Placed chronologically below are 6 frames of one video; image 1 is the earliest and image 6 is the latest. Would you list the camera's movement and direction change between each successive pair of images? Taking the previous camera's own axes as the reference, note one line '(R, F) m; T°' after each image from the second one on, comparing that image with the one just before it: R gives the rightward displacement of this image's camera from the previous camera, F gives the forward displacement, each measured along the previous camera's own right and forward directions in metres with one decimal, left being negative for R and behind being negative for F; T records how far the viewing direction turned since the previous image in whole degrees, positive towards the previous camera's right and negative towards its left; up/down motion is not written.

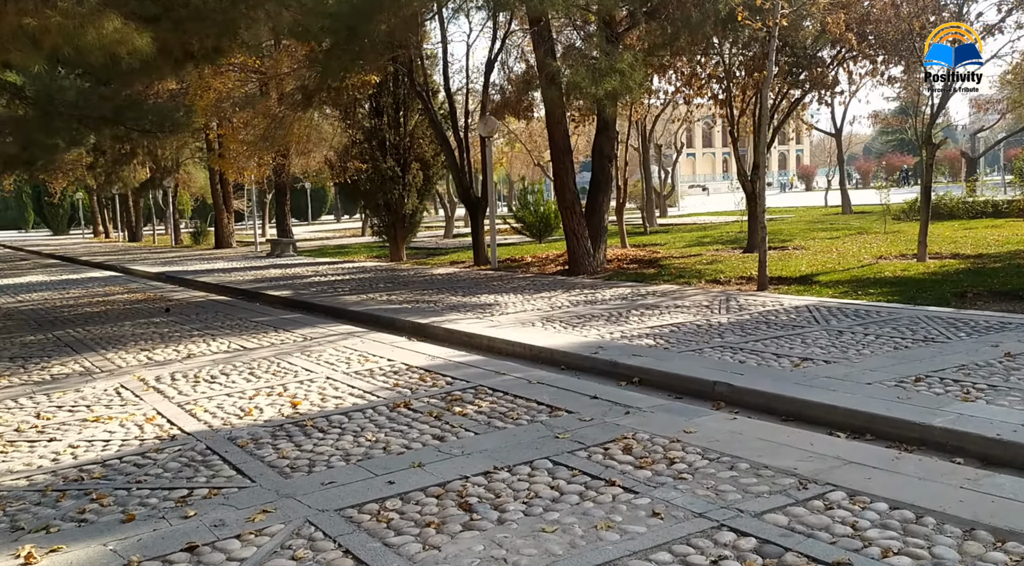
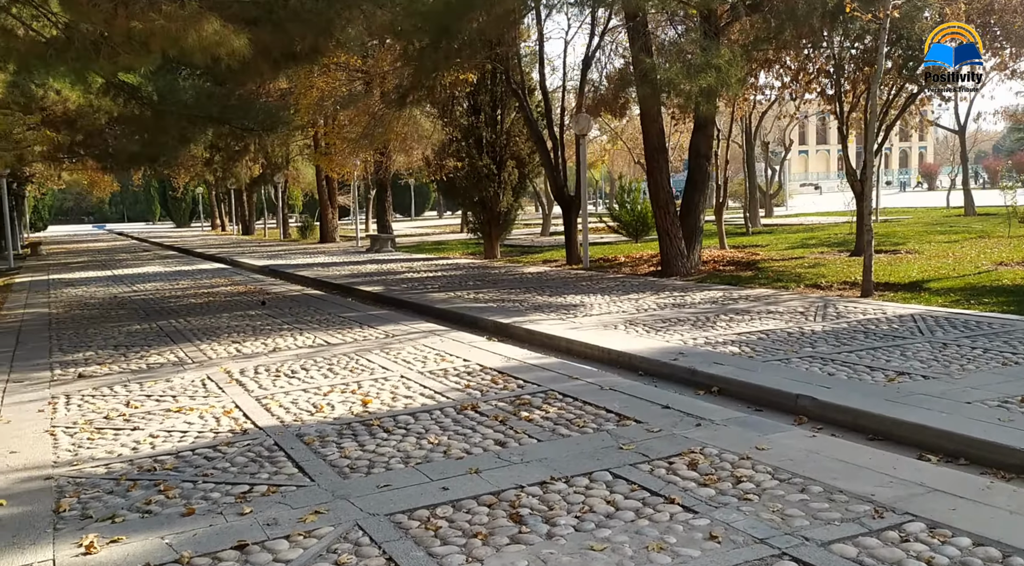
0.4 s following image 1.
(+0.2, +0.1) m; -6°
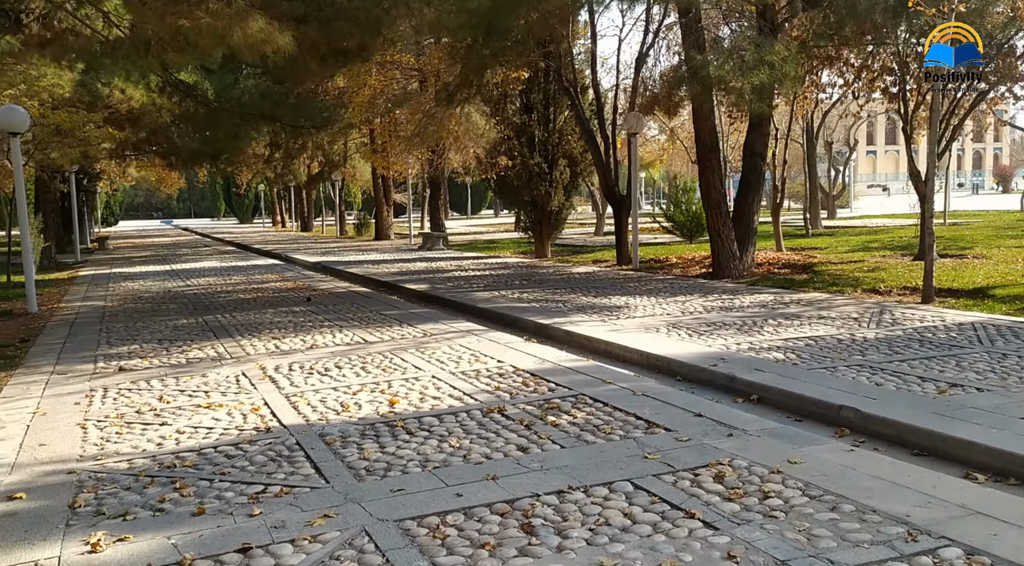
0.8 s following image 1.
(+0.2, +0.2) m; -3°
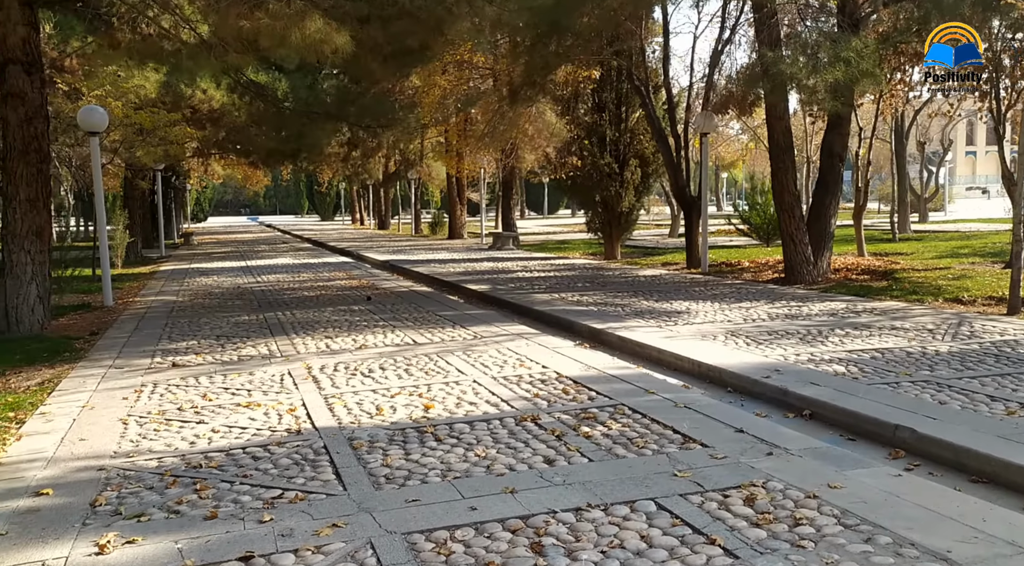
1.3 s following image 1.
(+0.3, +0.2) m; -5°
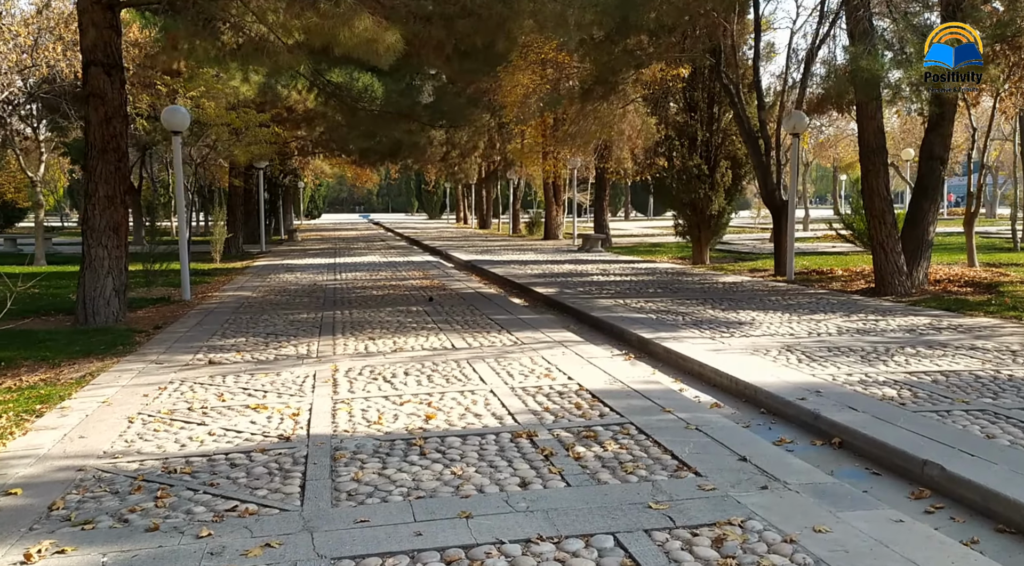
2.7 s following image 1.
(+0.7, +0.4) m; -6°
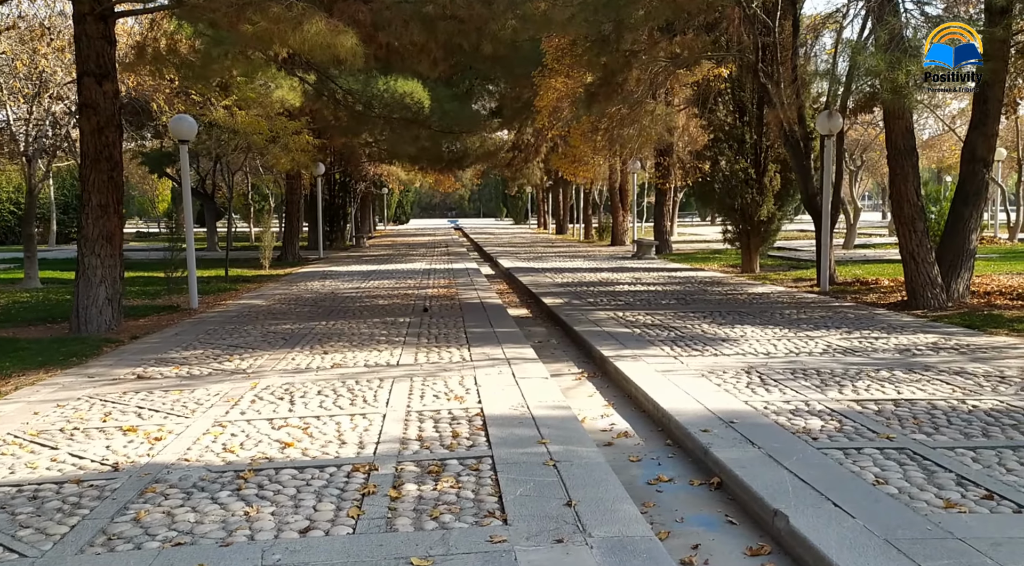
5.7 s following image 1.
(+1.4, +0.6) m; -6°
